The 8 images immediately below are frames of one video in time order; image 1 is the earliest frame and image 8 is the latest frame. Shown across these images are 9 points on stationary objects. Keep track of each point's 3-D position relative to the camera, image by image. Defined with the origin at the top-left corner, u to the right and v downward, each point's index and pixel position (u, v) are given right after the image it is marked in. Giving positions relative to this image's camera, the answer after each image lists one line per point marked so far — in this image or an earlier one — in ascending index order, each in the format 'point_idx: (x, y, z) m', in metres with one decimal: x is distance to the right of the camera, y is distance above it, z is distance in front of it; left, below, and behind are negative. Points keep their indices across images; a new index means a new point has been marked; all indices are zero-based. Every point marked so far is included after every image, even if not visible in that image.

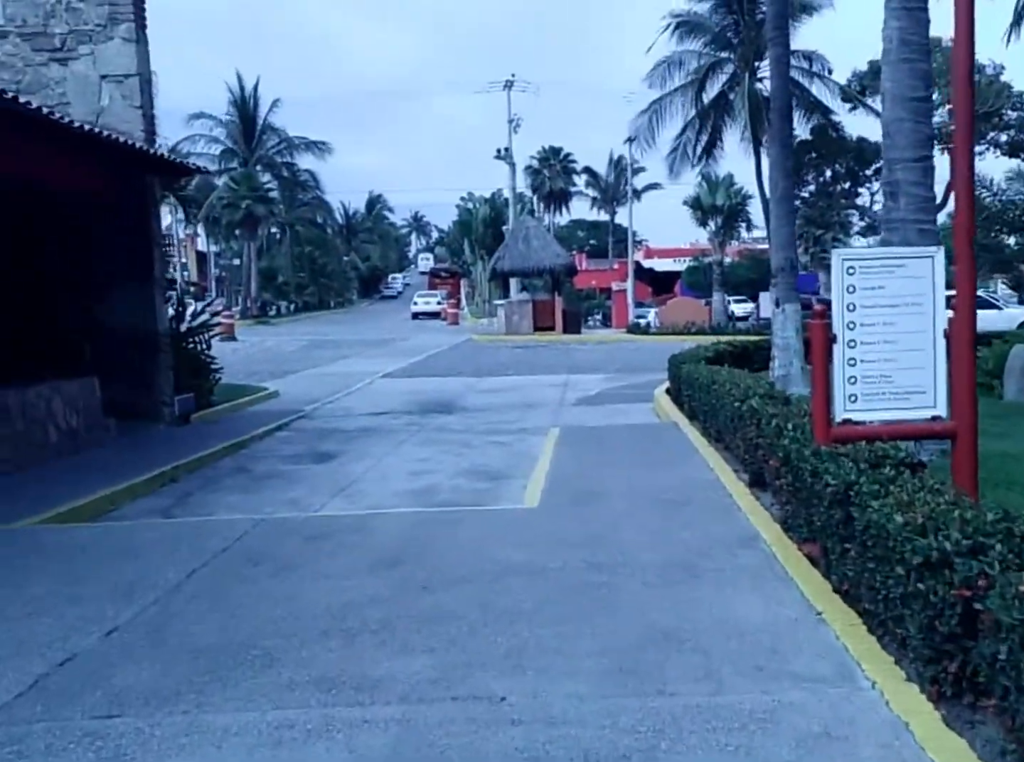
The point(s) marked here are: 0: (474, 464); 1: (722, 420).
0: (-0.5, -1.0, +13.3) m
1: (+2.3, -0.4, +11.9) m
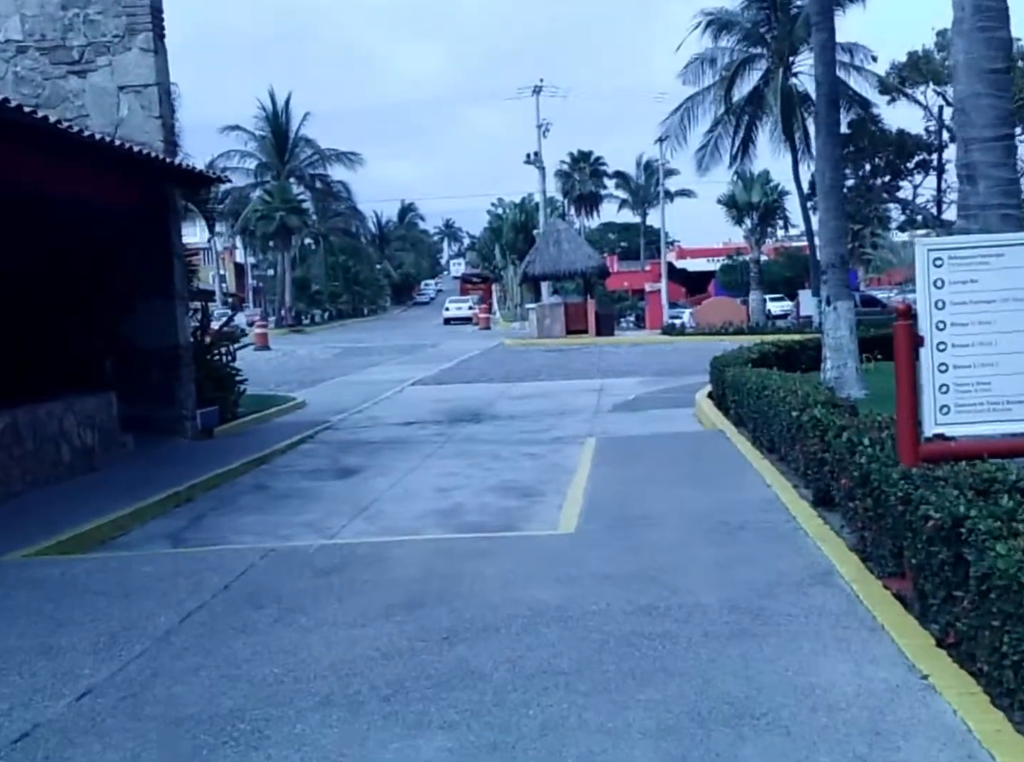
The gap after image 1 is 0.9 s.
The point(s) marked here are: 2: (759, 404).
0: (-0.1, -1.1, +12.3) m
1: (+2.6, -0.5, +10.8) m
2: (+2.7, -0.3, +12.2) m
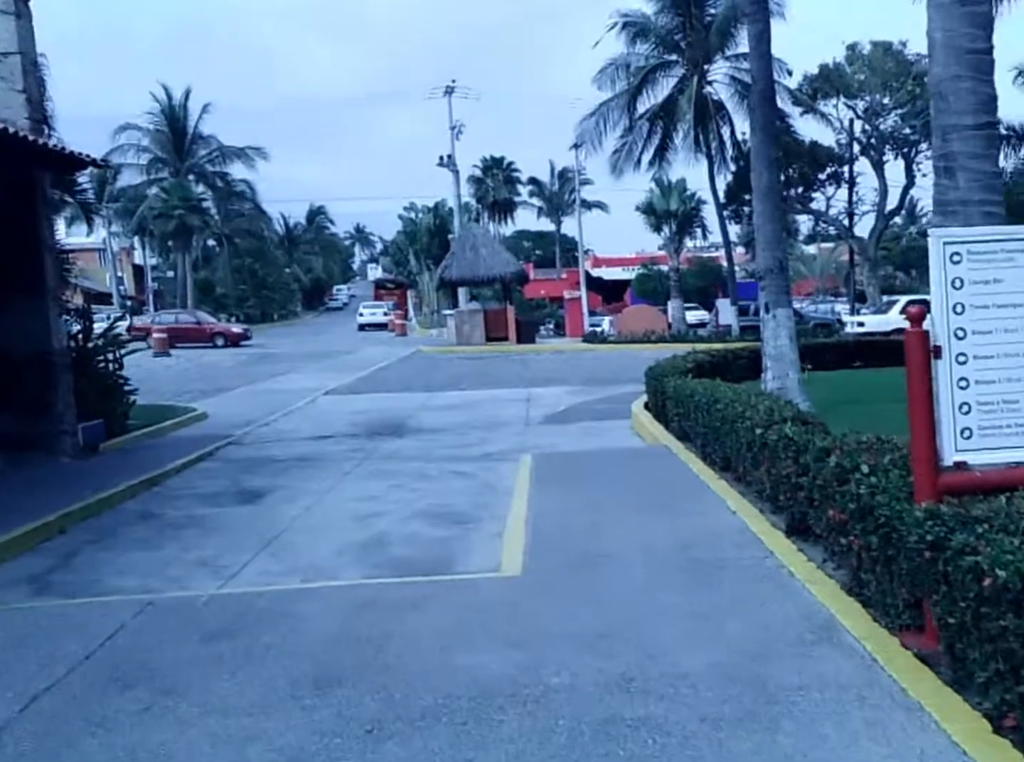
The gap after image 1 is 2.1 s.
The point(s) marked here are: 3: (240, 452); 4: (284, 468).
0: (-0.8, -1.3, +11.0) m
1: (+2.0, -0.6, +9.8) m
2: (+2.0, -0.4, +11.1) m
3: (-4.1, -1.1, +16.6) m
4: (-3.0, -1.1, +14.5) m
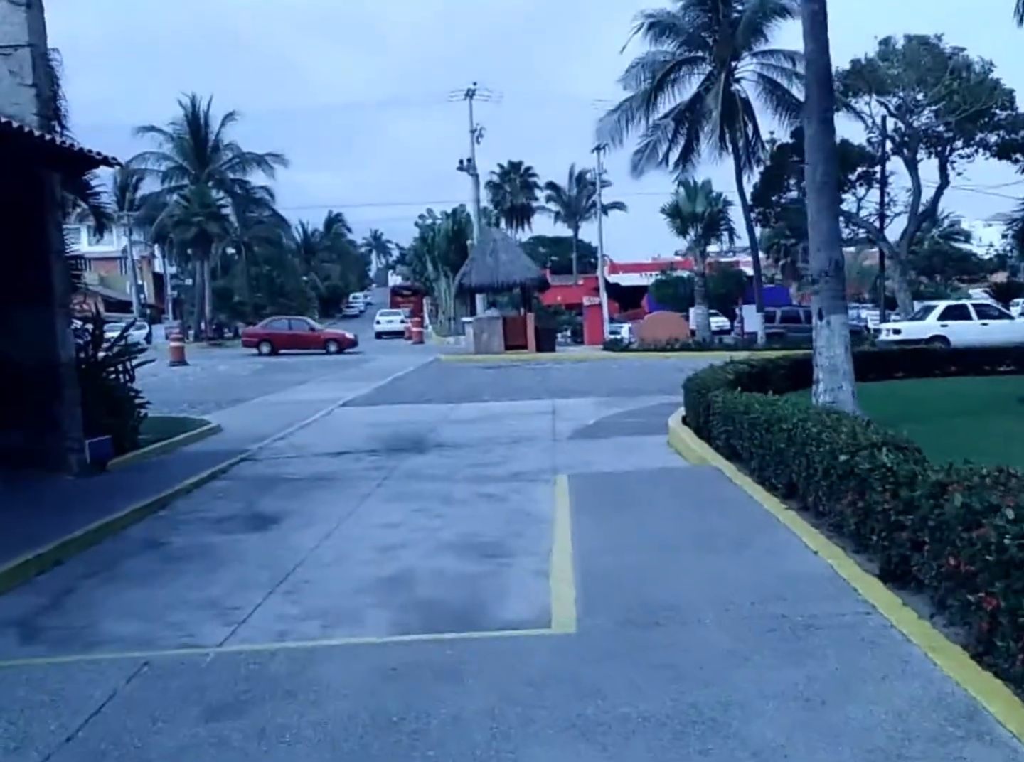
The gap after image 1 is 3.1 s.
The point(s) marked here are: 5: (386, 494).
0: (-0.5, -1.4, +10.1) m
1: (+2.3, -0.7, +8.7) m
2: (+2.3, -0.5, +10.1) m
3: (-3.6, -1.2, +15.7) m
4: (-2.6, -1.3, +13.6) m
5: (-1.5, -1.3, +12.8) m
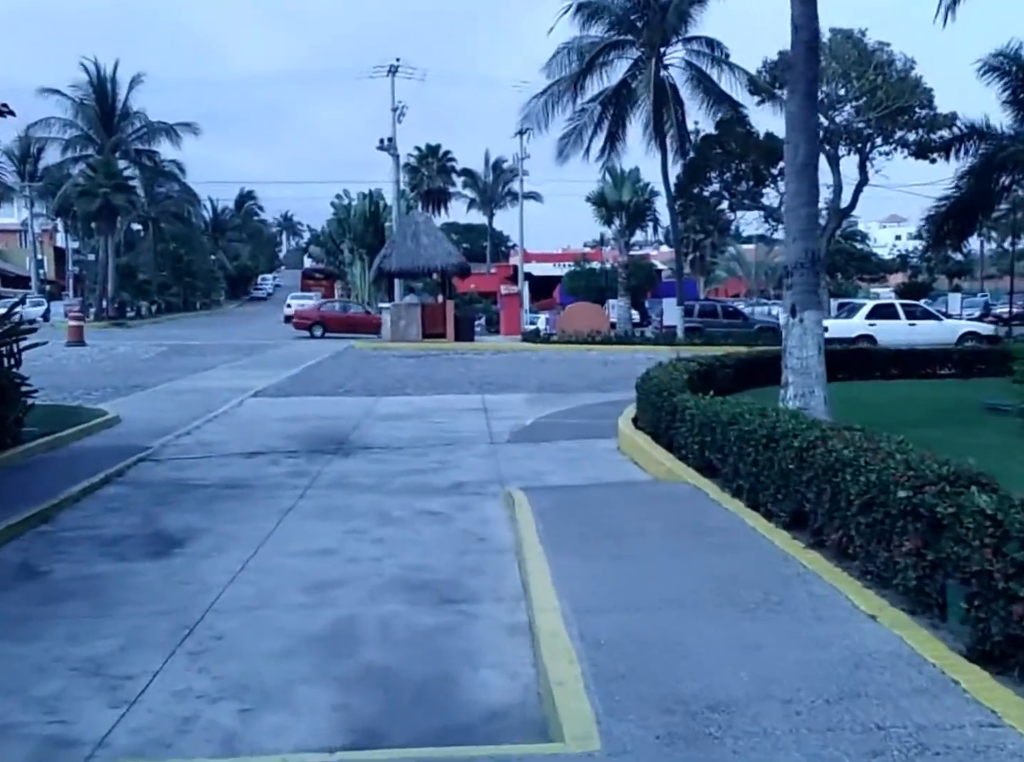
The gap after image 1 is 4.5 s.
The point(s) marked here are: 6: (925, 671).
0: (-0.8, -1.4, +8.4) m
1: (+2.1, -0.8, +7.3) m
2: (+2.0, -0.6, +8.7) m
3: (-4.4, -1.1, +13.8) m
4: (-3.2, -1.3, +11.7) m
5: (-2.0, -1.3, +11.1) m
6: (+1.8, -1.3, +5.0) m
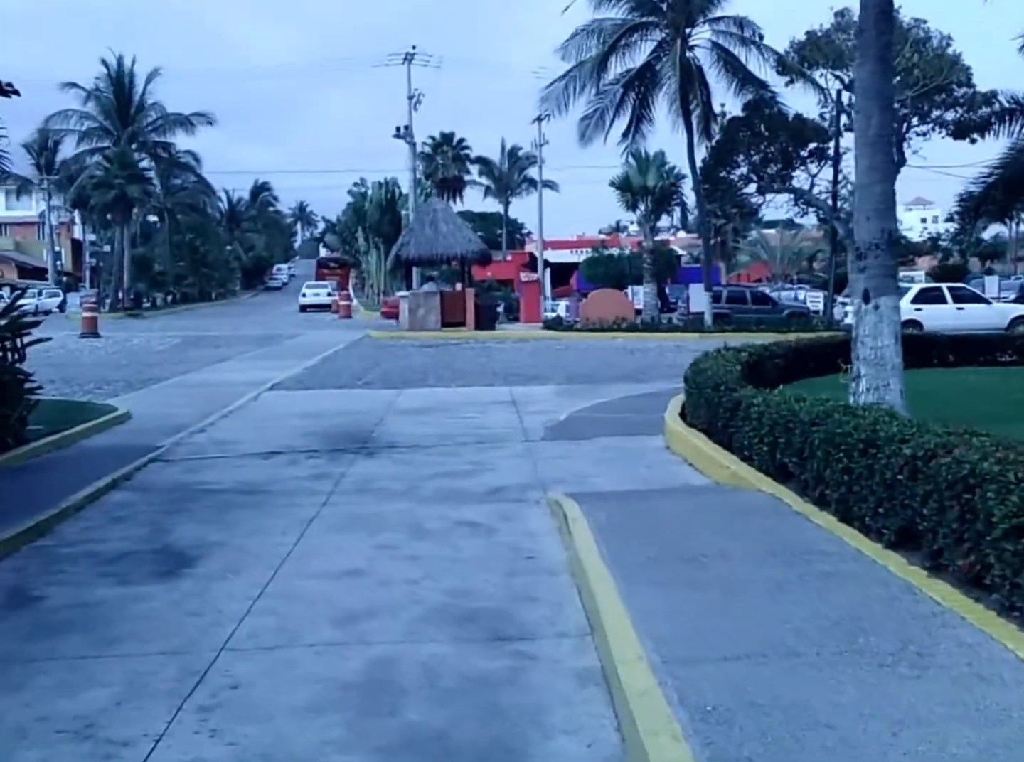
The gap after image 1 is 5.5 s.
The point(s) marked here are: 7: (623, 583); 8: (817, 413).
0: (-0.4, -1.4, +7.3) m
1: (+2.5, -0.8, +6.2) m
2: (+2.4, -0.6, +7.5) m
3: (-4.0, -1.1, +12.7) m
4: (-2.8, -1.2, +10.7) m
5: (-1.6, -1.2, +10.0) m
6: (+2.2, -1.3, +3.9) m
7: (+0.7, -1.3, +6.7) m
8: (+2.4, -0.3, +8.8) m
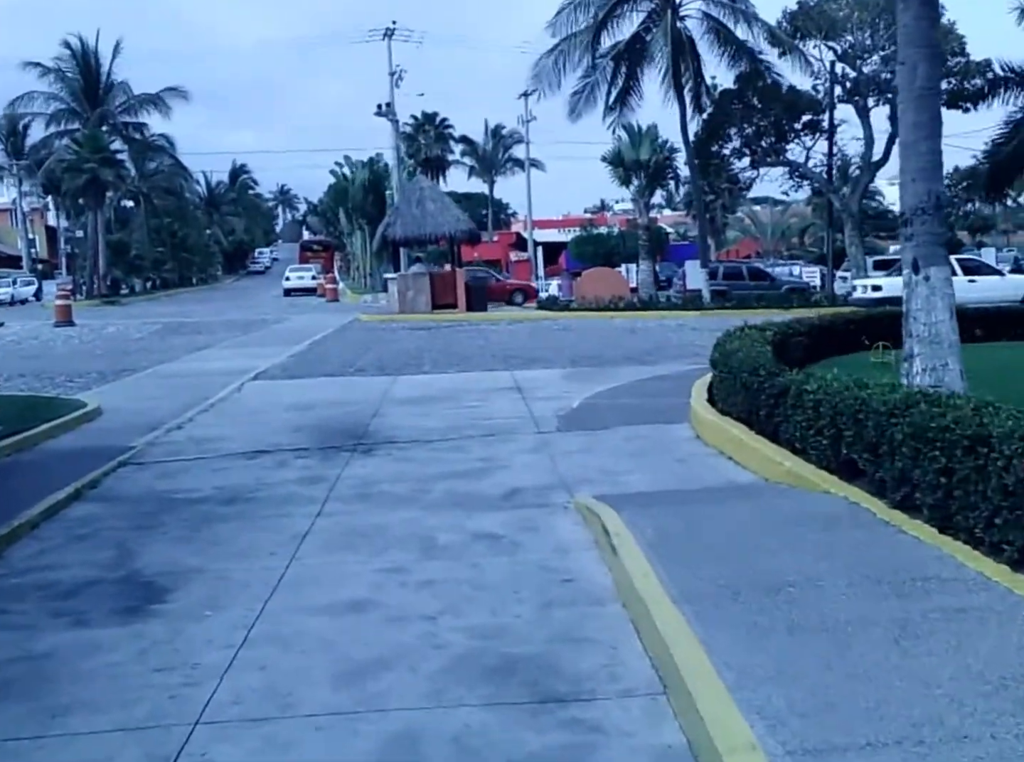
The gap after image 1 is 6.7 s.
0: (-0.2, -1.4, +5.9) m
1: (+2.7, -0.7, +4.8) m
2: (+2.6, -0.5, +6.2) m
3: (-3.8, -1.0, +11.3) m
4: (-2.6, -1.2, +9.3) m
5: (-1.4, -1.2, +8.6) m
6: (+2.5, -1.3, +2.6) m
7: (+0.9, -1.2, +5.4) m
8: (+2.6, -0.2, +7.5) m
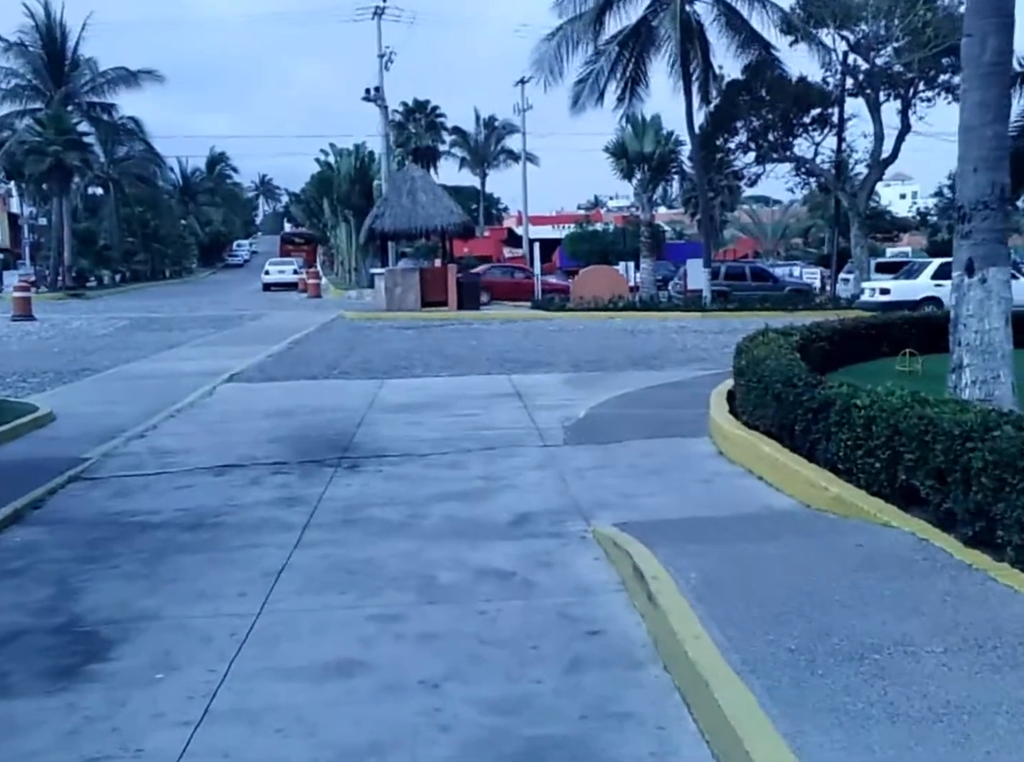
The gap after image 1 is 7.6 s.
0: (-0.1, -1.5, +4.7) m
1: (+2.8, -0.8, +3.7) m
2: (+2.7, -0.6, +5.0) m
3: (-3.8, -1.1, +10.0) m
4: (-2.5, -1.2, +8.0) m
5: (-1.3, -1.3, +7.4) m
6: (+2.6, -1.4, +1.4) m
7: (+1.0, -1.3, +4.2) m
8: (+2.7, -0.3, +6.3) m
